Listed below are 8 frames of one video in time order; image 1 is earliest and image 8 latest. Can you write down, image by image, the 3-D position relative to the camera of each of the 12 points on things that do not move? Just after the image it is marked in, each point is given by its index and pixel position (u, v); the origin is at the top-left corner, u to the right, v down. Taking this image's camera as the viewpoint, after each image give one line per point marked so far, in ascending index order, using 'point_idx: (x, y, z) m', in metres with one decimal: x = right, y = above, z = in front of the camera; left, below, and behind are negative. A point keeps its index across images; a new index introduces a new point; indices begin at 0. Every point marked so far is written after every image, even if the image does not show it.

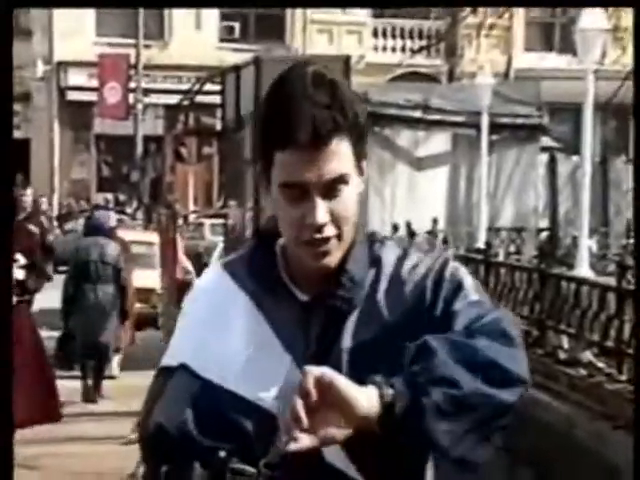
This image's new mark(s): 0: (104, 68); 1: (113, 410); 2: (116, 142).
0: (-0.3, +0.2, +1.3) m
1: (-0.3, -0.2, +1.4) m
2: (-0.2, +0.1, +1.3) m
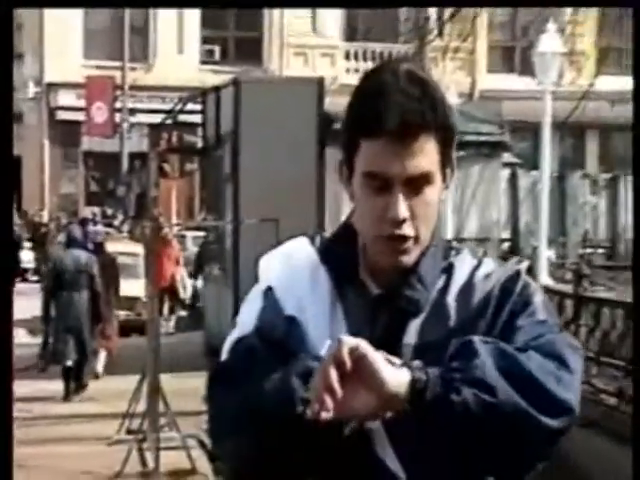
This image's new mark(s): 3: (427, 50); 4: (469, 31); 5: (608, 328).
0: (-0.3, +0.2, +1.4) m
1: (-0.3, -0.2, +1.5) m
2: (-0.3, +0.1, +1.4) m
3: (+0.1, +0.2, +1.5) m
4: (+0.2, +0.3, +1.5) m
5: (+0.4, -0.1, +1.5) m
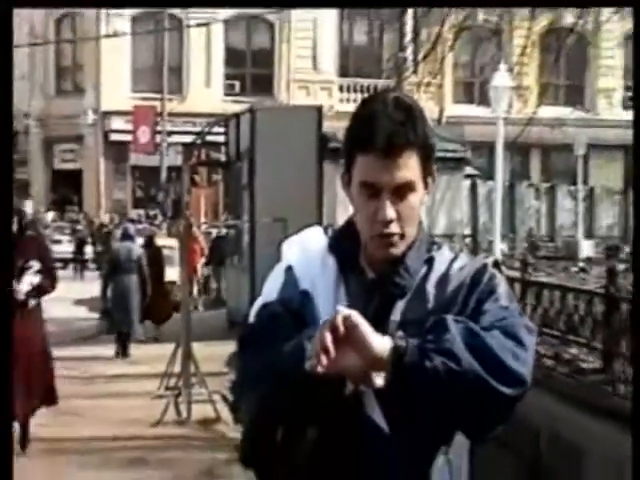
0: (-0.3, +0.2, +1.8) m
1: (-0.3, -0.2, +1.9) m
2: (-0.3, +0.1, +1.8) m
3: (+0.1, +0.3, +1.9) m
4: (+0.2, +0.3, +1.9) m
5: (+0.4, -0.1, +1.8) m
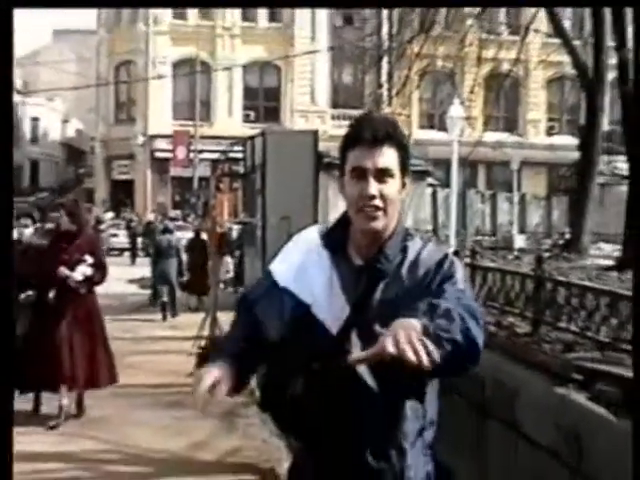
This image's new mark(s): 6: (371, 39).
0: (-0.3, +0.2, +2.4) m
1: (-0.3, -0.2, +2.4) m
2: (-0.3, +0.1, +2.4) m
3: (+0.1, +0.3, +2.4) m
4: (+0.2, +0.3, +2.4) m
5: (+0.4, -0.1, +2.4) m
6: (+0.1, +0.4, +2.4) m
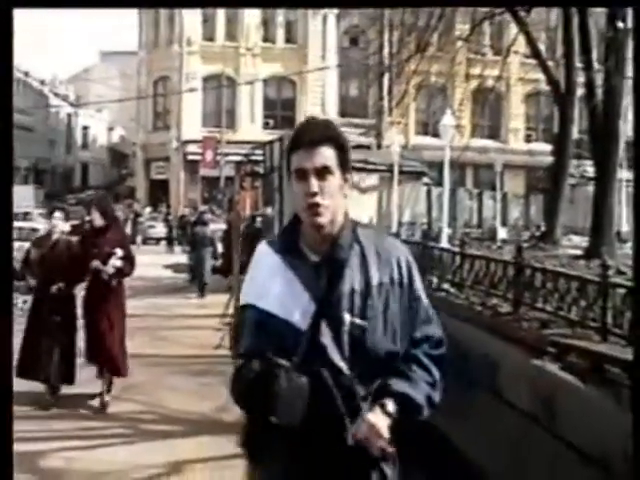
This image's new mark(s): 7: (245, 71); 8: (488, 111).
0: (-0.3, +0.2, +2.7) m
1: (-0.3, -0.2, +2.8) m
2: (-0.3, +0.1, +2.8) m
3: (+0.2, +0.3, +2.8) m
4: (+0.2, +0.3, +2.8) m
5: (+0.4, -0.1, +2.8) m
6: (+0.1, +0.4, +2.8) m
7: (-0.2, +0.4, +2.8) m
8: (+0.4, +0.3, +2.8) m
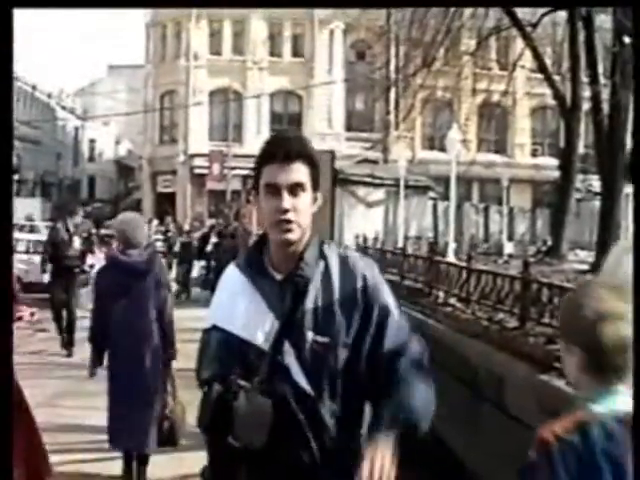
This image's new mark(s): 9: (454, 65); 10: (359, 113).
0: (-0.3, +0.2, +2.8) m
1: (-0.3, -0.2, +2.8) m
2: (-0.2, +0.1, +2.8) m
3: (+0.2, +0.3, +2.8) m
4: (+0.2, +0.3, +2.8) m
5: (+0.4, -0.1, +2.8) m
6: (+0.1, +0.4, +2.8) m
7: (-0.2, +0.4, +2.8) m
8: (+0.4, +0.3, +2.8) m
9: (+0.3, +0.4, +2.8) m
10: (+0.1, +0.3, +2.8) m
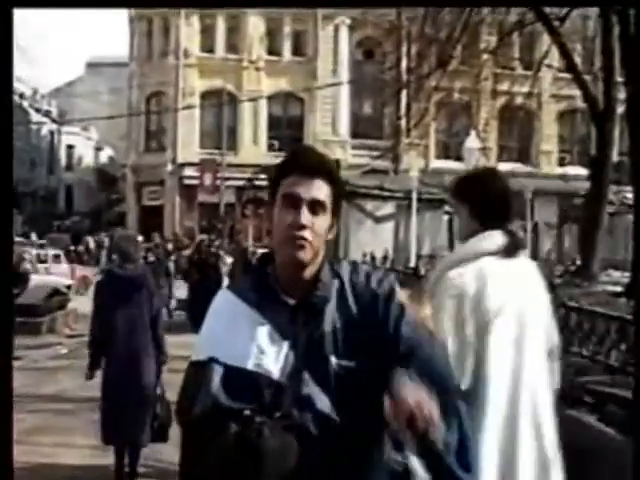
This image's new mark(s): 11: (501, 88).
0: (-0.3, +0.2, +2.5) m
1: (-0.3, -0.3, +2.5) m
2: (-0.2, +0.1, +2.5) m
3: (+0.2, +0.2, +2.5) m
4: (+0.2, +0.2, +2.5) m
5: (+0.4, -0.1, +2.5) m
6: (+0.2, +0.4, +2.6) m
7: (-0.2, +0.3, +2.5) m
8: (+0.4, +0.2, +2.5) m
9: (+0.3, +0.4, +2.5) m
10: (+0.1, +0.3, +2.5) m
11: (+0.4, +0.3, +2.5) m
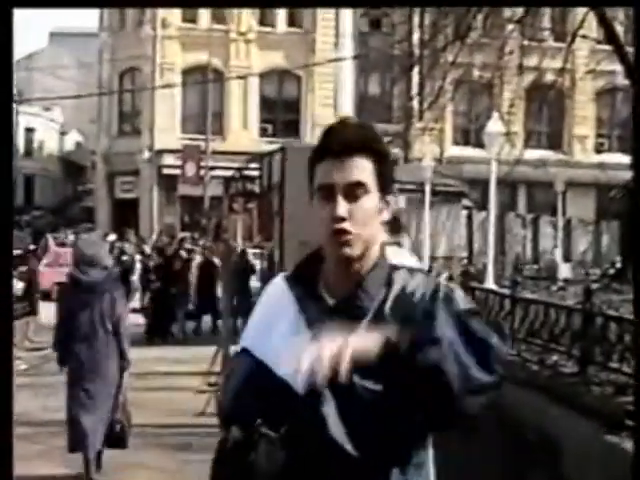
0: (-0.3, +0.2, +2.1) m
1: (-0.3, -0.2, +2.2) m
2: (-0.2, +0.1, +2.2) m
3: (+0.2, +0.2, +2.2) m
4: (+0.2, +0.2, +2.2) m
5: (+0.4, -0.1, +2.2) m
6: (+0.2, +0.4, +2.2) m
7: (-0.2, +0.3, +2.2) m
8: (+0.4, +0.2, +2.2) m
9: (+0.3, +0.4, +2.2) m
10: (+0.1, +0.3, +2.2) m
11: (+0.4, +0.3, +2.2) m
